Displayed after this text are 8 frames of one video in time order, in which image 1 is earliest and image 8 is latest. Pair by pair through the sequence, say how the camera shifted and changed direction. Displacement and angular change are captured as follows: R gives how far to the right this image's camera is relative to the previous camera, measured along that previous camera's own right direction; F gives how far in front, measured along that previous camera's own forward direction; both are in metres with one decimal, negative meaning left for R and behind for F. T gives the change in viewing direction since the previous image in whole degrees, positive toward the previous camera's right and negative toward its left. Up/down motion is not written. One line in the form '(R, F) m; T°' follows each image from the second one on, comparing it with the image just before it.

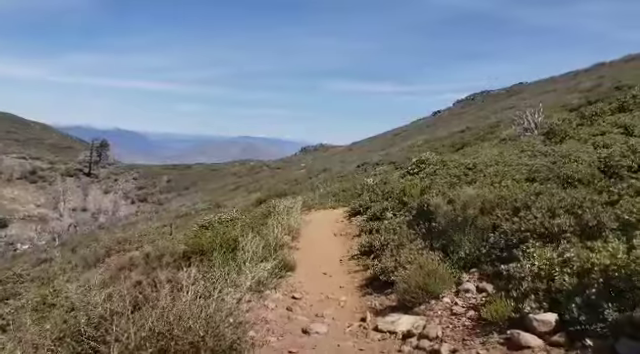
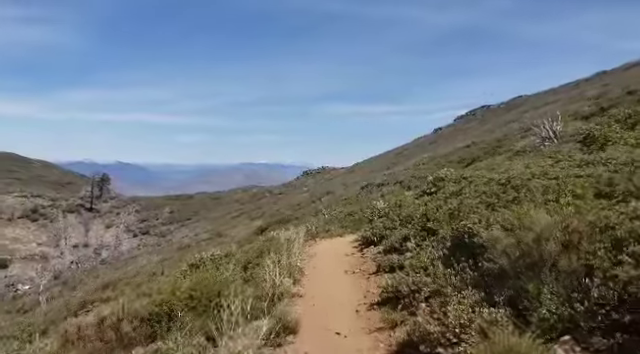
(0.0, +2.6) m; 0°
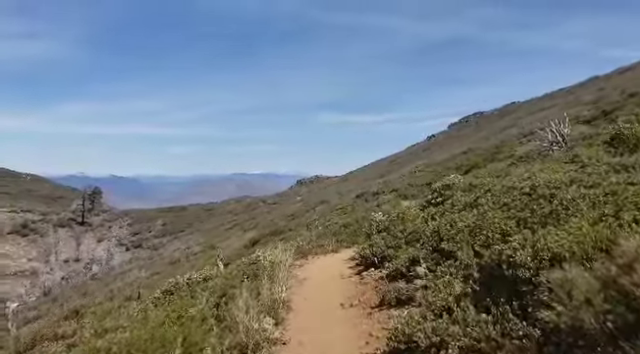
(+0.1, +2.3) m; +1°
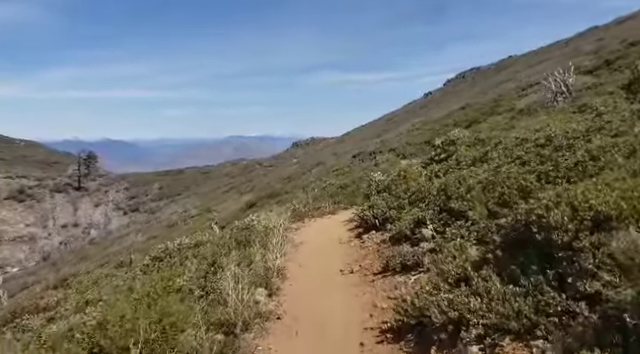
(0.0, +1.1) m; 0°
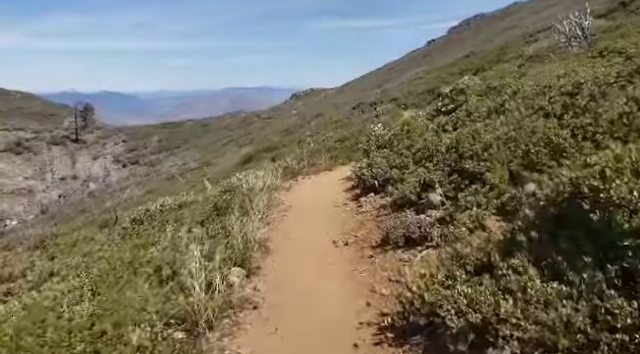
(+0.2, +1.5) m; 0°
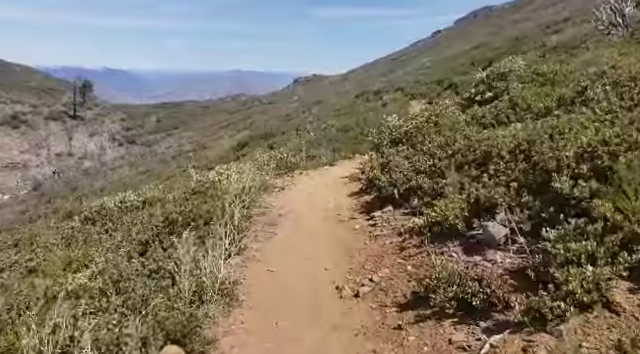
(0.0, +2.9) m; 0°
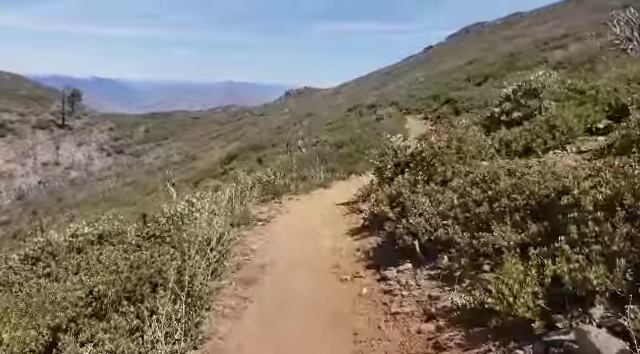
(-0.1, +2.0) m; +1°
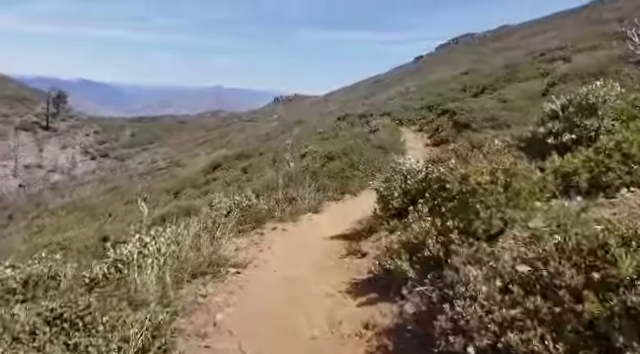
(-0.1, +2.2) m; +2°
